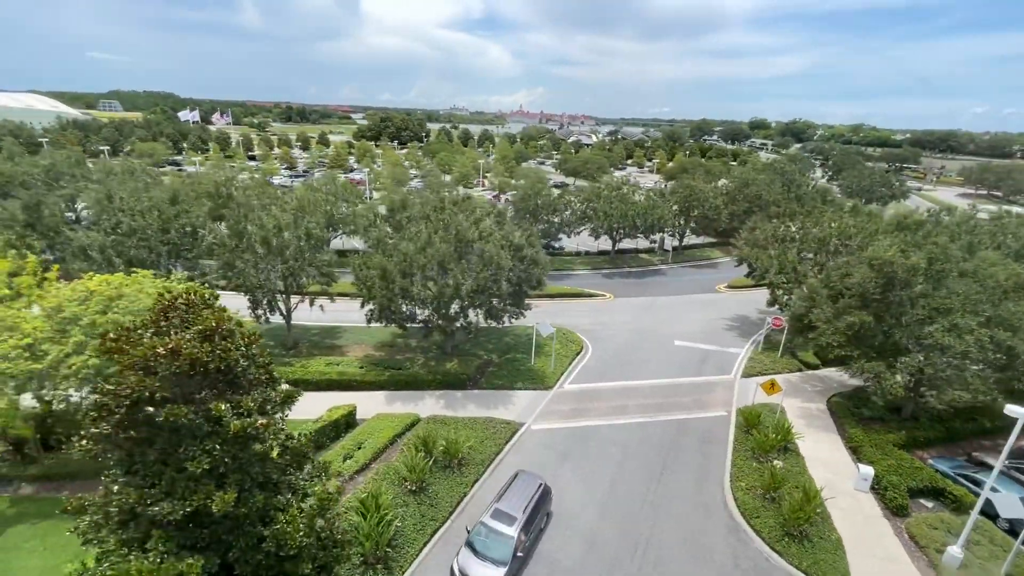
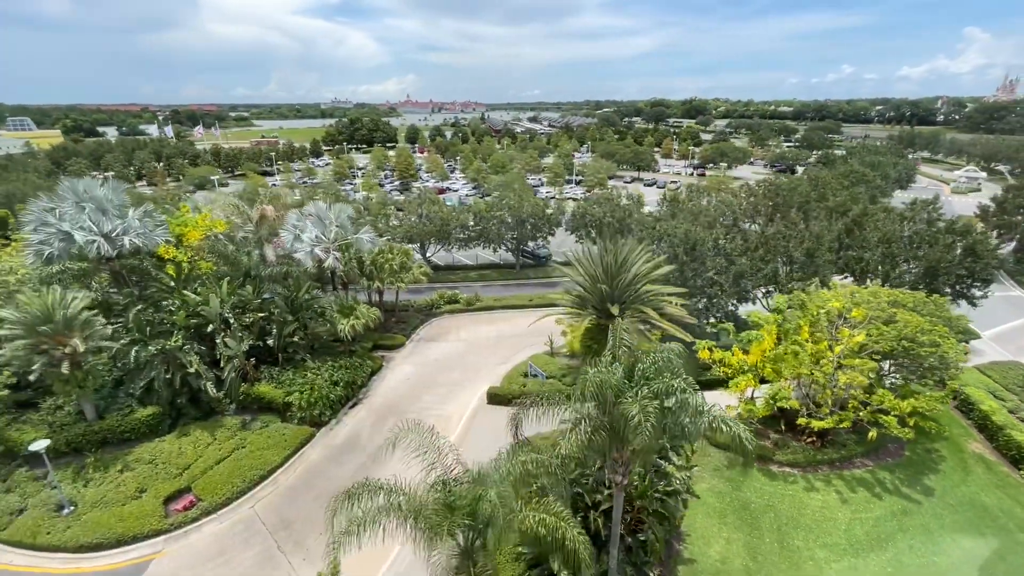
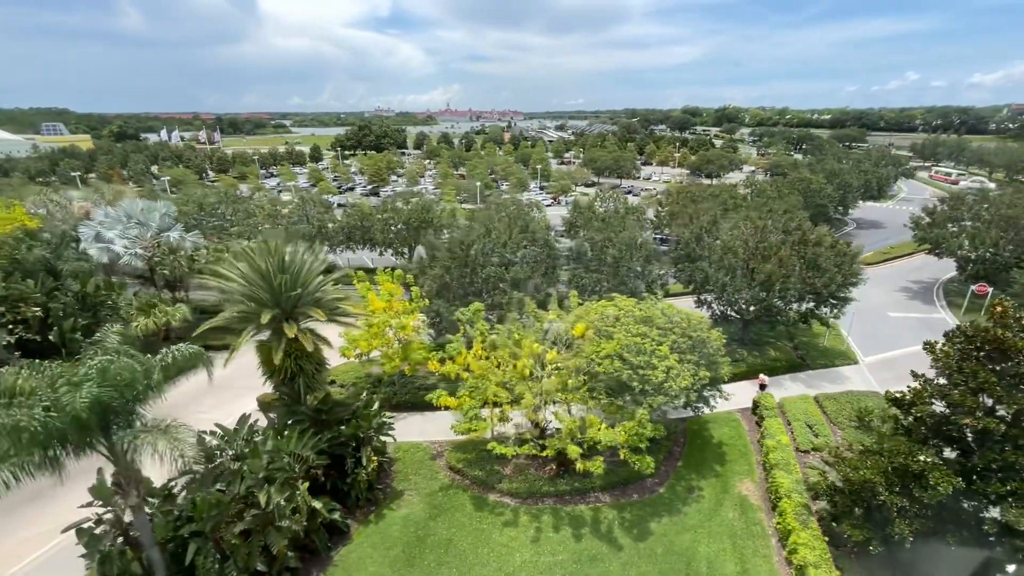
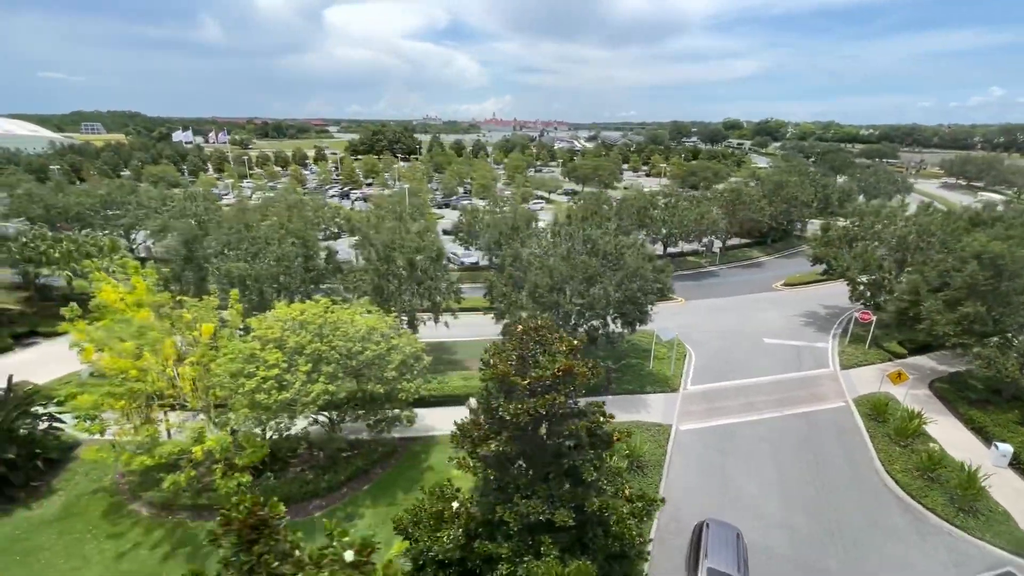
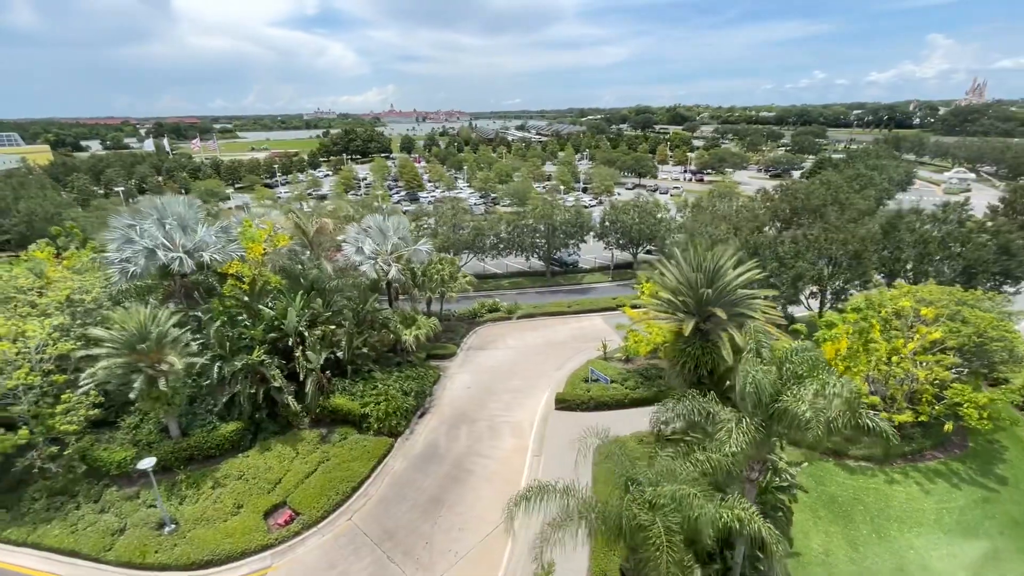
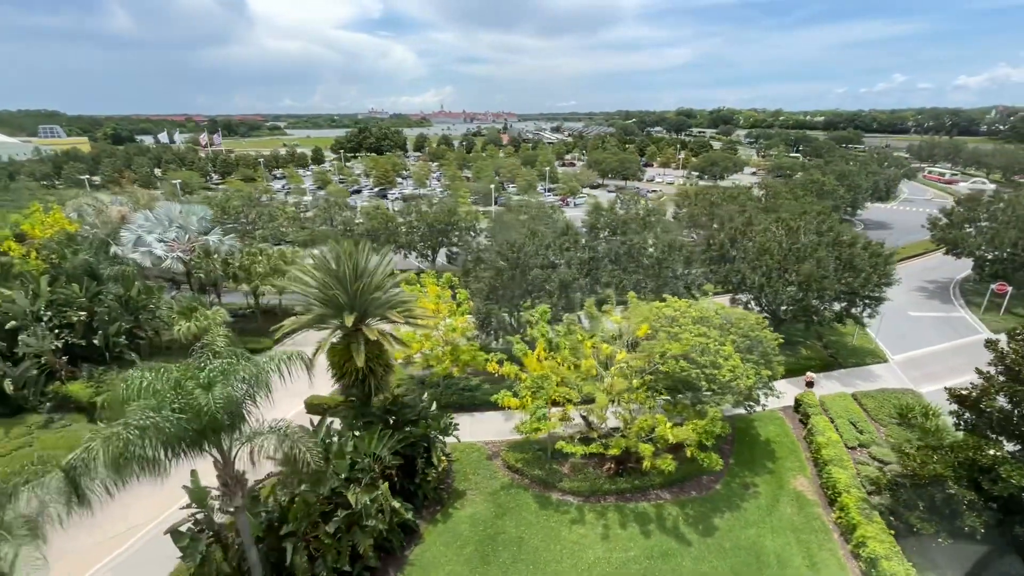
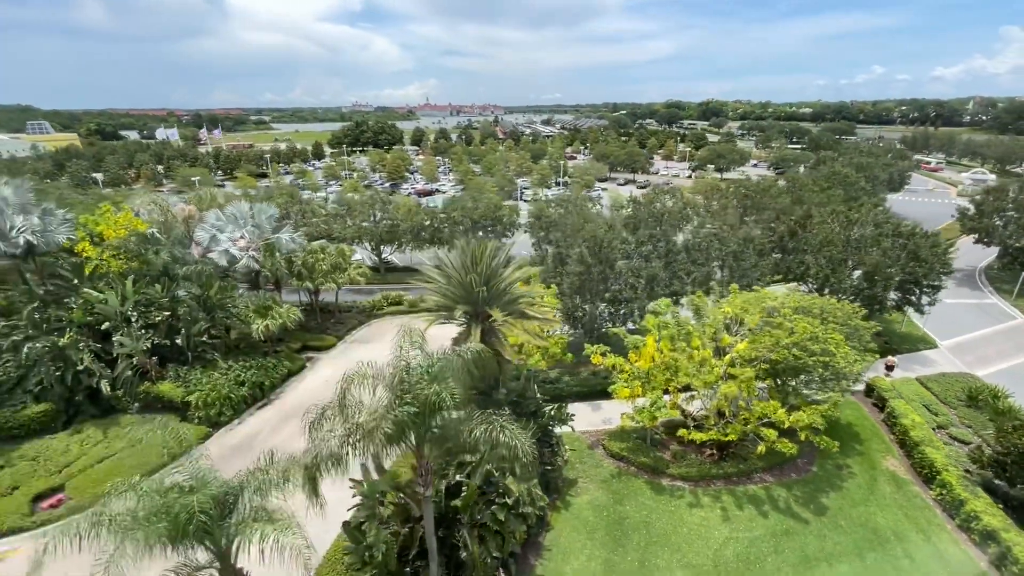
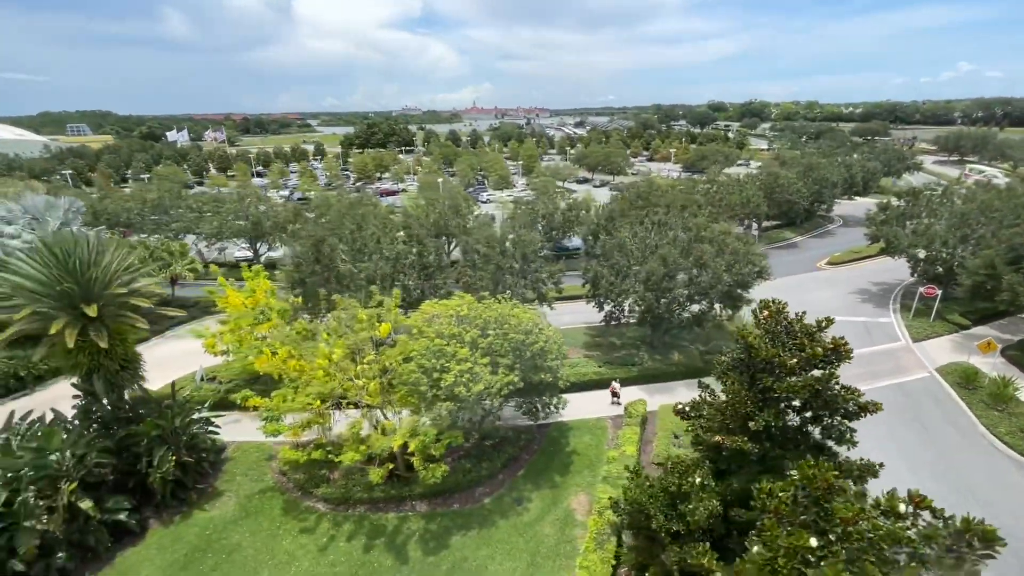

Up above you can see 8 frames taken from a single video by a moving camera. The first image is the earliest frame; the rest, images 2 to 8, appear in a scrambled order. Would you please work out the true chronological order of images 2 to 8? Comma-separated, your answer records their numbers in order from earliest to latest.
4, 8, 3, 6, 7, 2, 5
